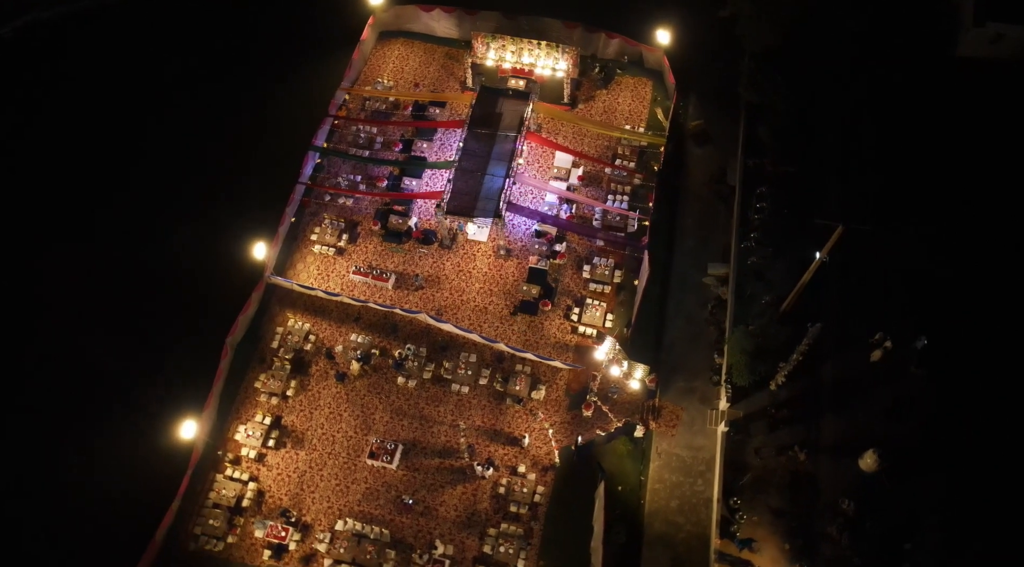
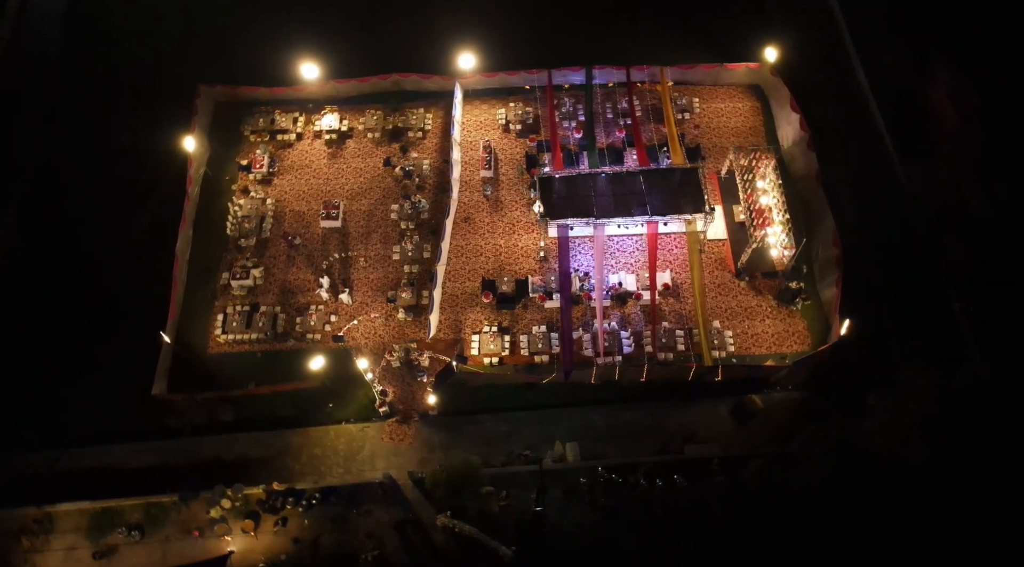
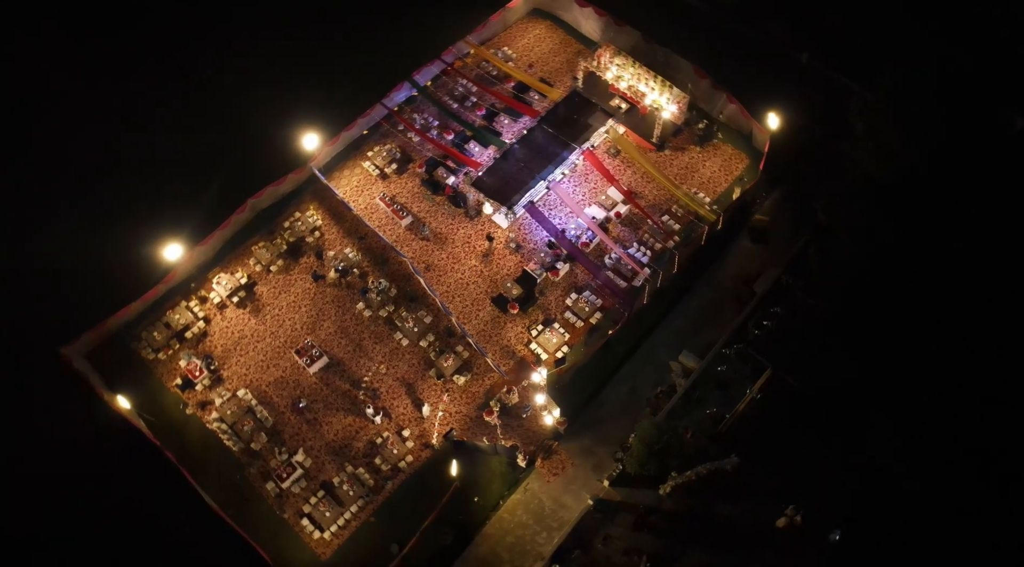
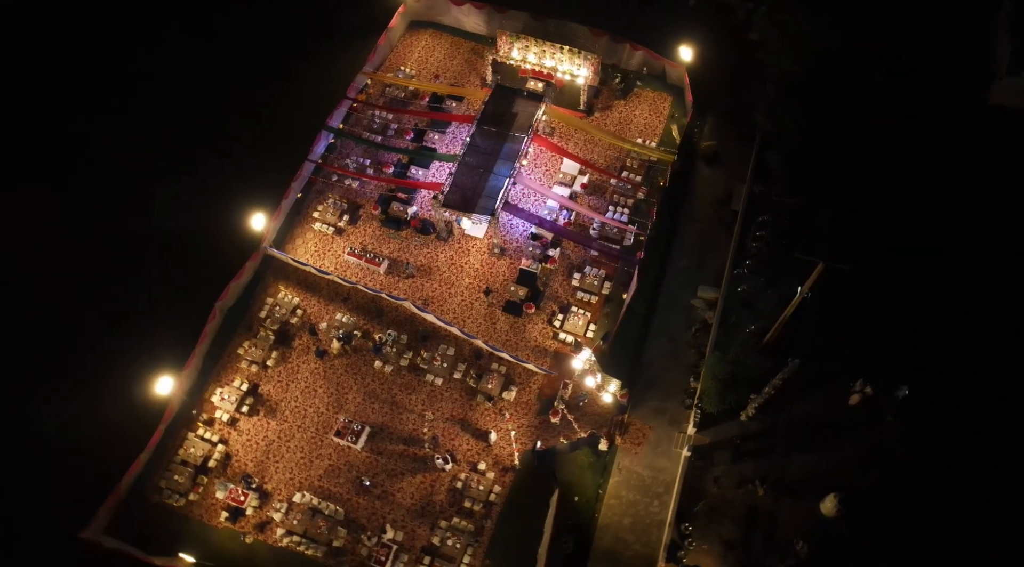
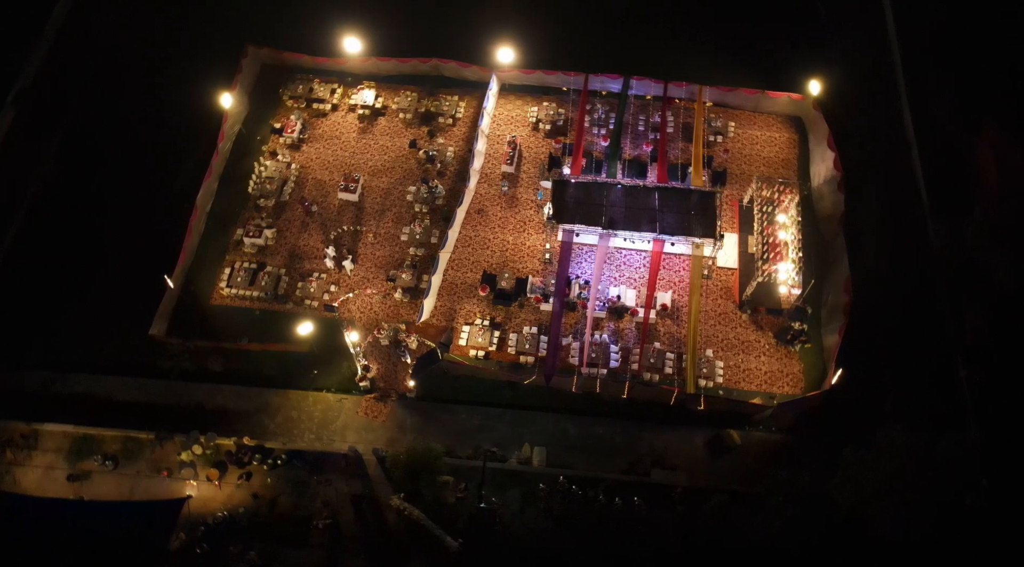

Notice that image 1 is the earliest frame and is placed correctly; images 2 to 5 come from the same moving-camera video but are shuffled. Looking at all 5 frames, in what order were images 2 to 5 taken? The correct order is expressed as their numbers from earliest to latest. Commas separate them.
4, 3, 2, 5
